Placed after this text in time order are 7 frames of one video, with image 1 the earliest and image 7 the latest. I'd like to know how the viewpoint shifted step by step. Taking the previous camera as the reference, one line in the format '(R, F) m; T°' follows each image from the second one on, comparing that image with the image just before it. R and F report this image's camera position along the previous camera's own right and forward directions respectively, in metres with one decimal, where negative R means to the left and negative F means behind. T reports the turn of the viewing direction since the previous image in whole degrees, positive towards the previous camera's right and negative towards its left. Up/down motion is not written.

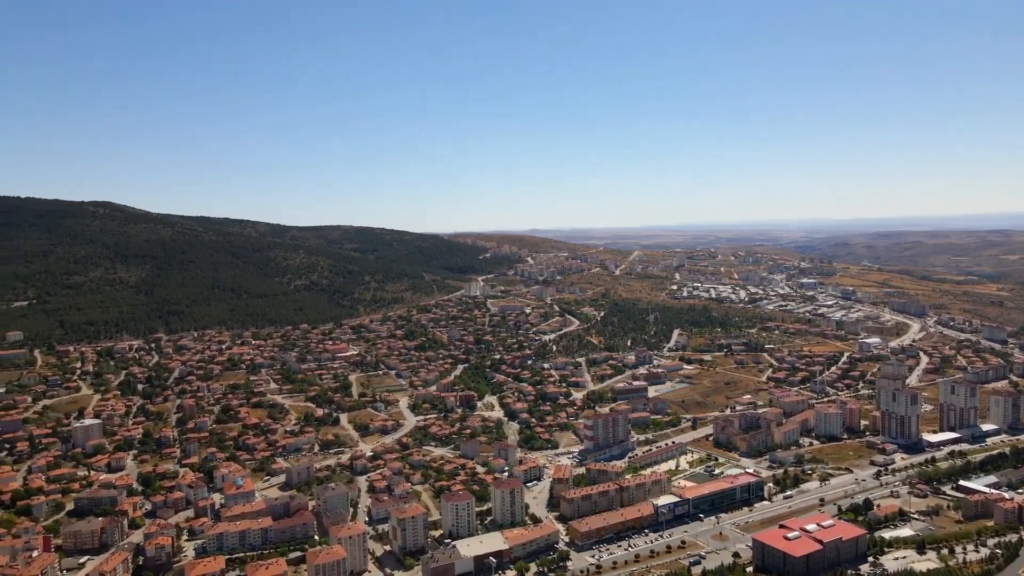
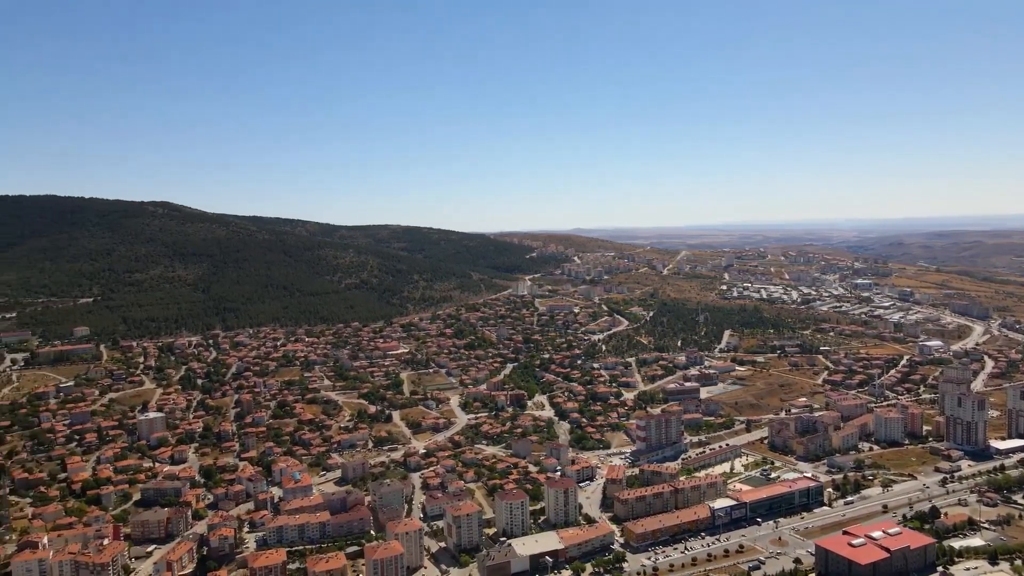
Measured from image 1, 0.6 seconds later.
(-0.5, 0.0) m; -3°
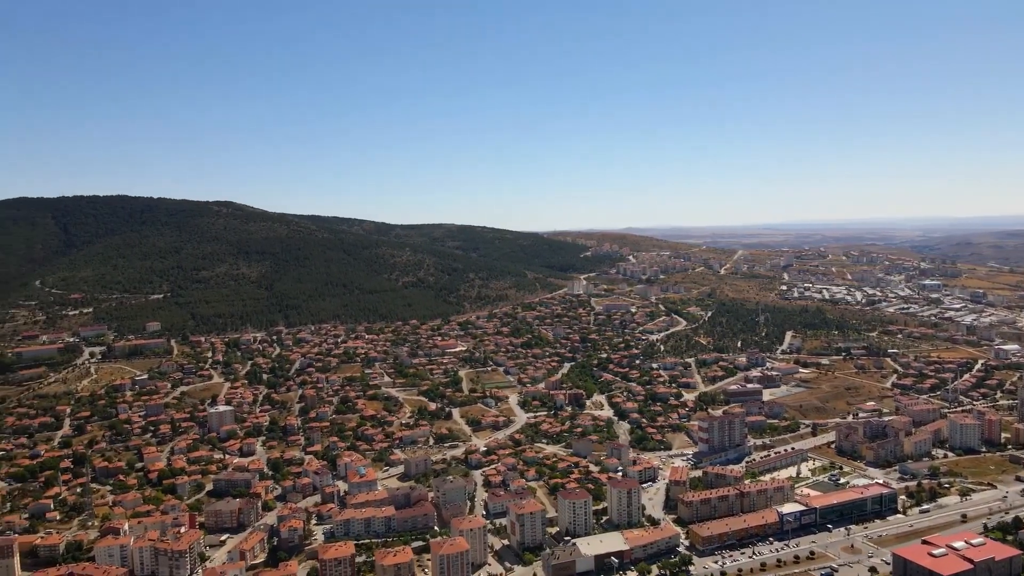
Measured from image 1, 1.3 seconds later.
(-0.6, 0.0) m; -4°
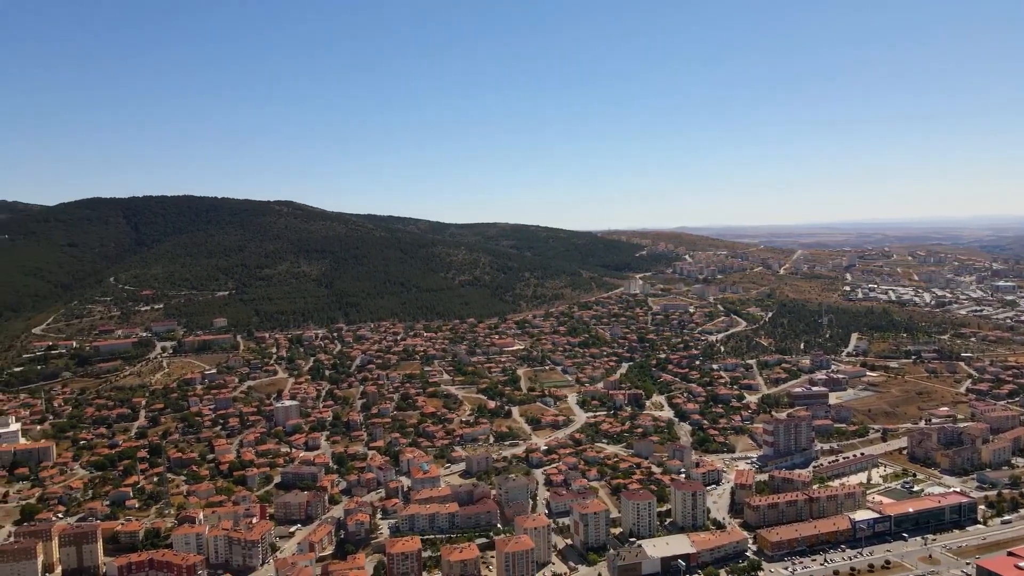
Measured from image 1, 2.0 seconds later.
(-0.6, 0.0) m; -4°
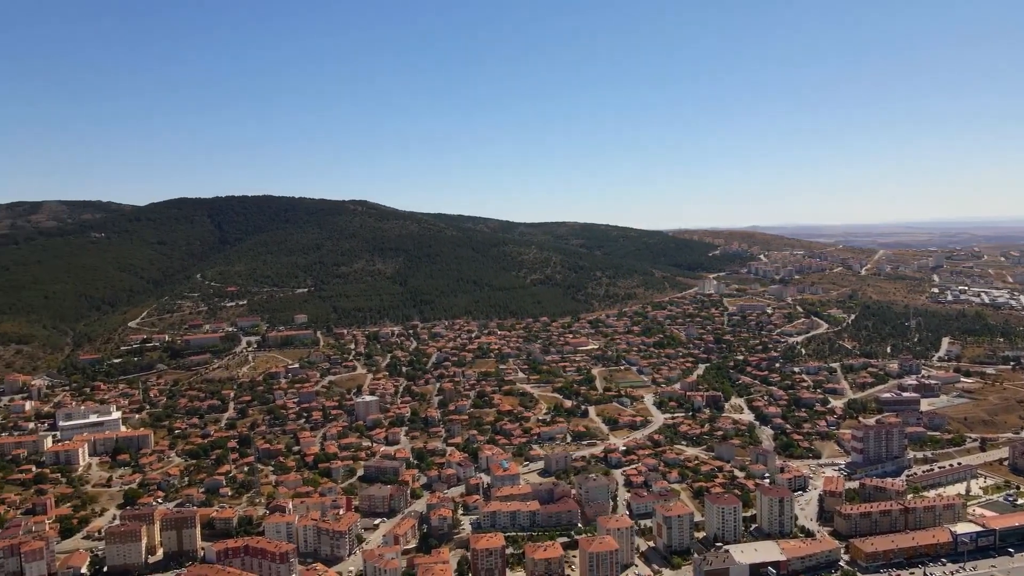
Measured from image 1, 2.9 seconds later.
(-0.8, 0.0) m; -5°
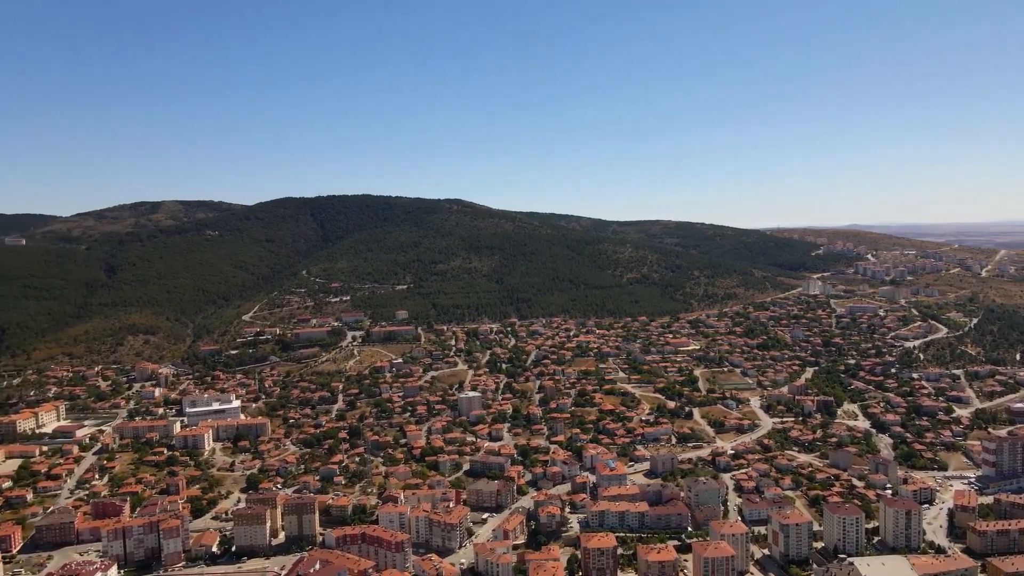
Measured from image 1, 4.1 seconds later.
(-1.1, 0.0) m; -7°
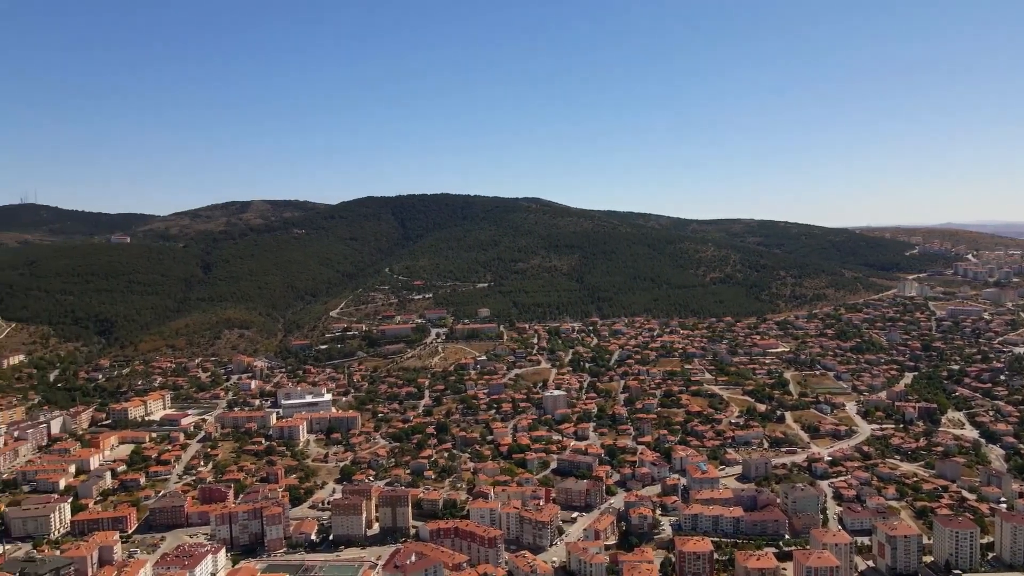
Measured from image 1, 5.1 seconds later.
(-0.9, 0.0) m; -5°
